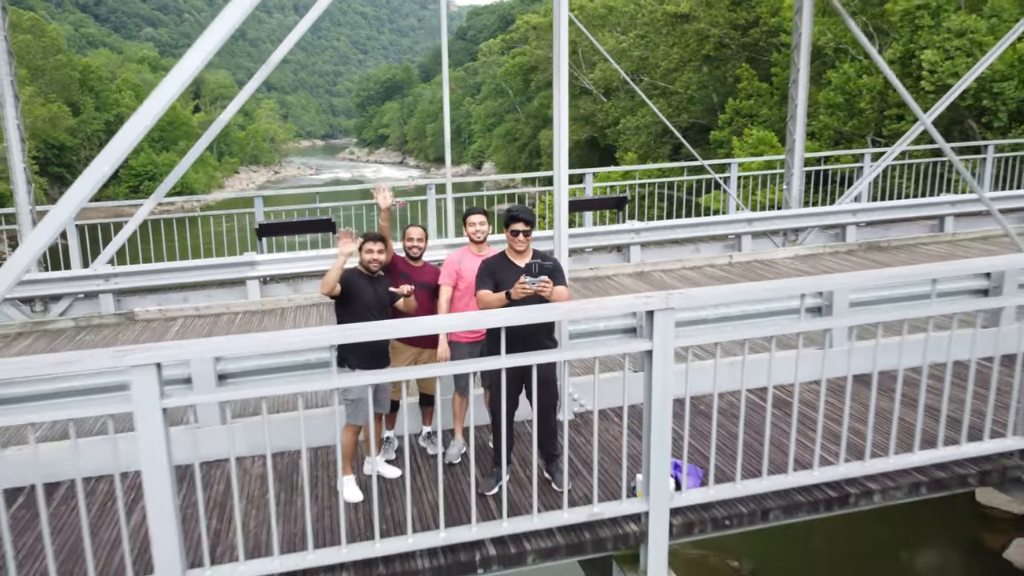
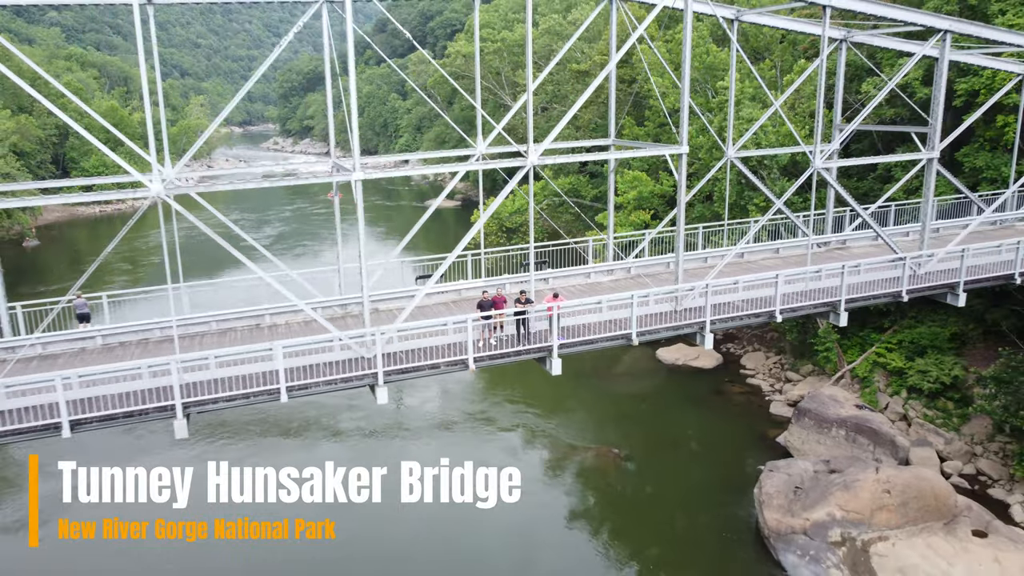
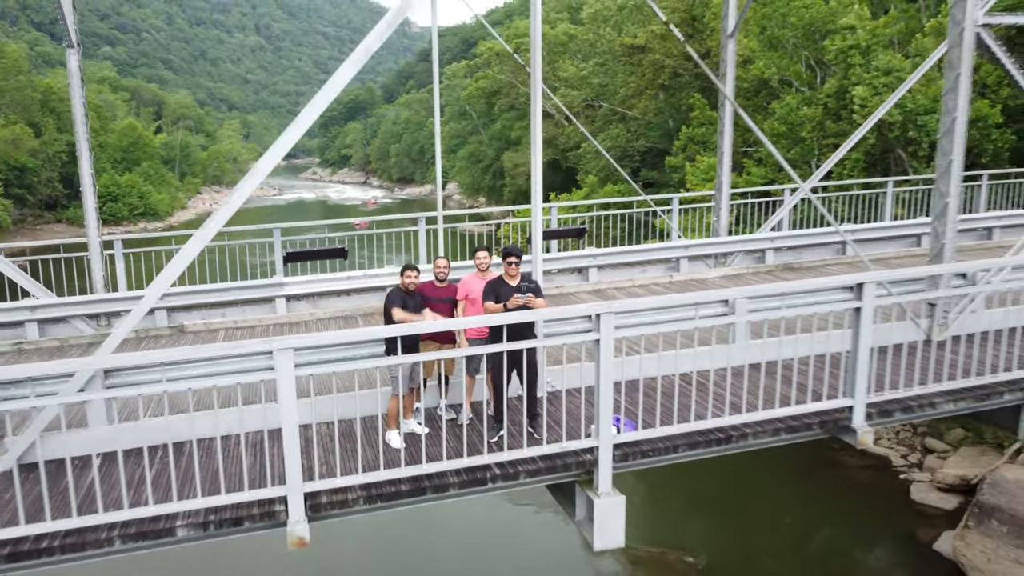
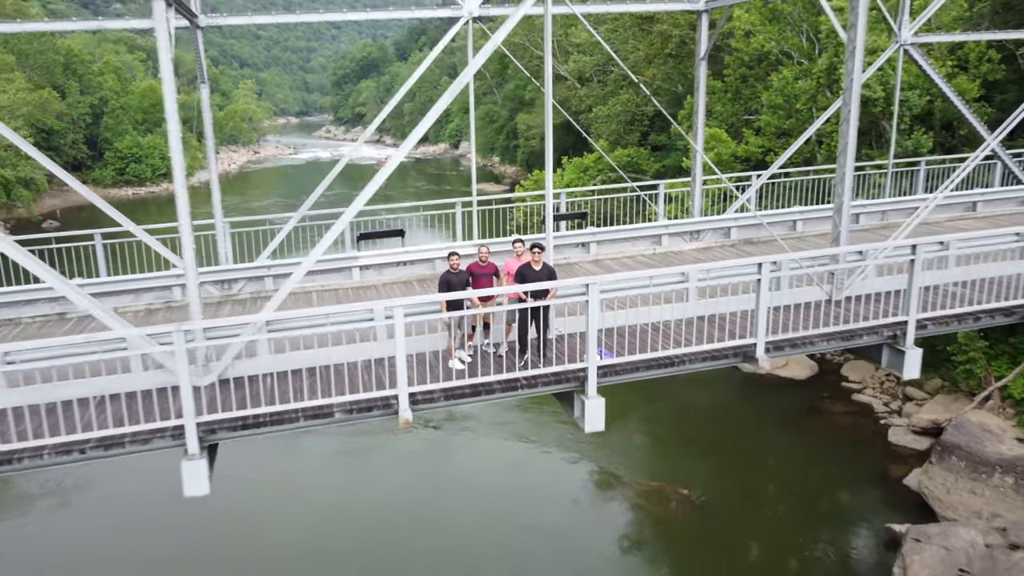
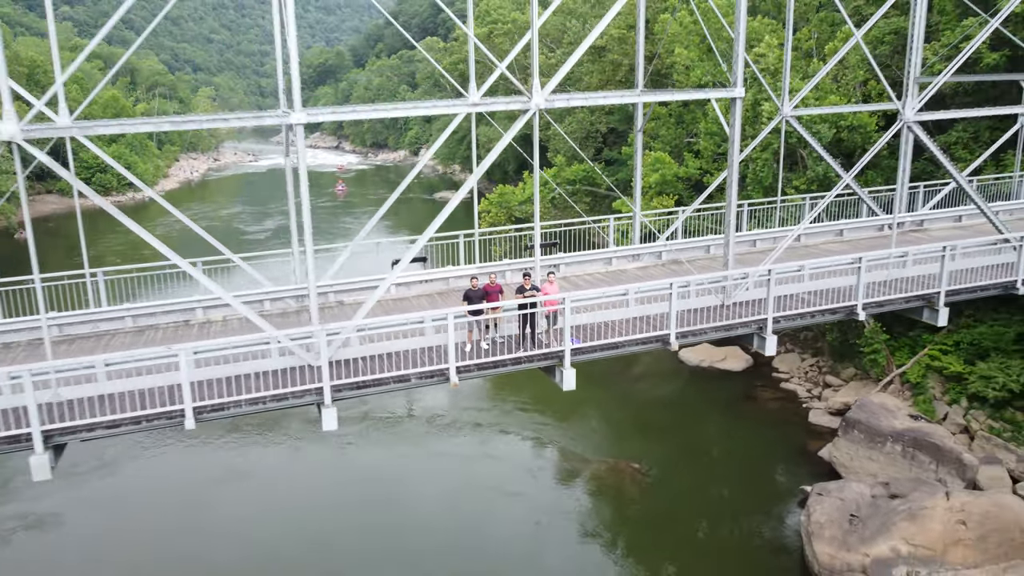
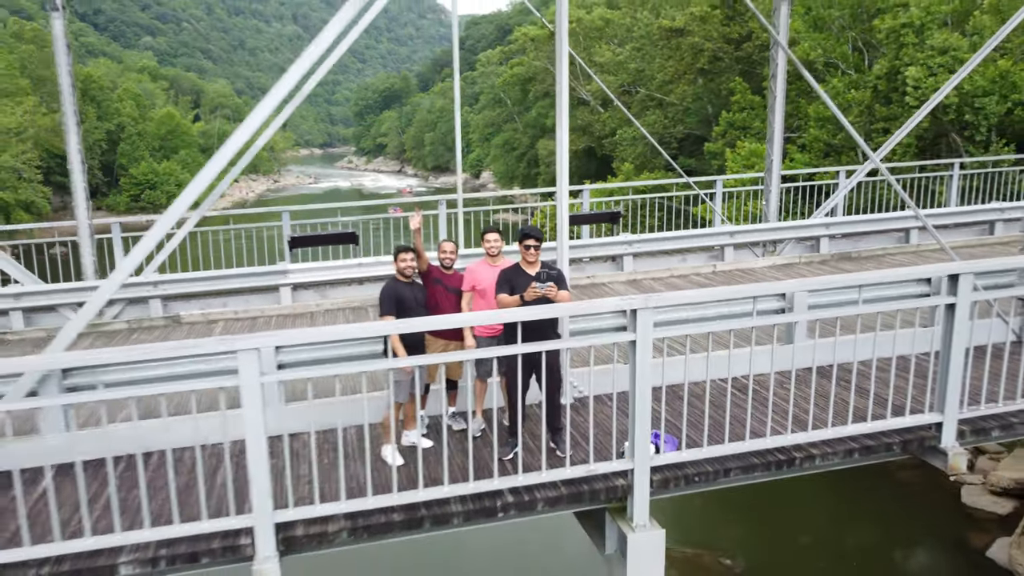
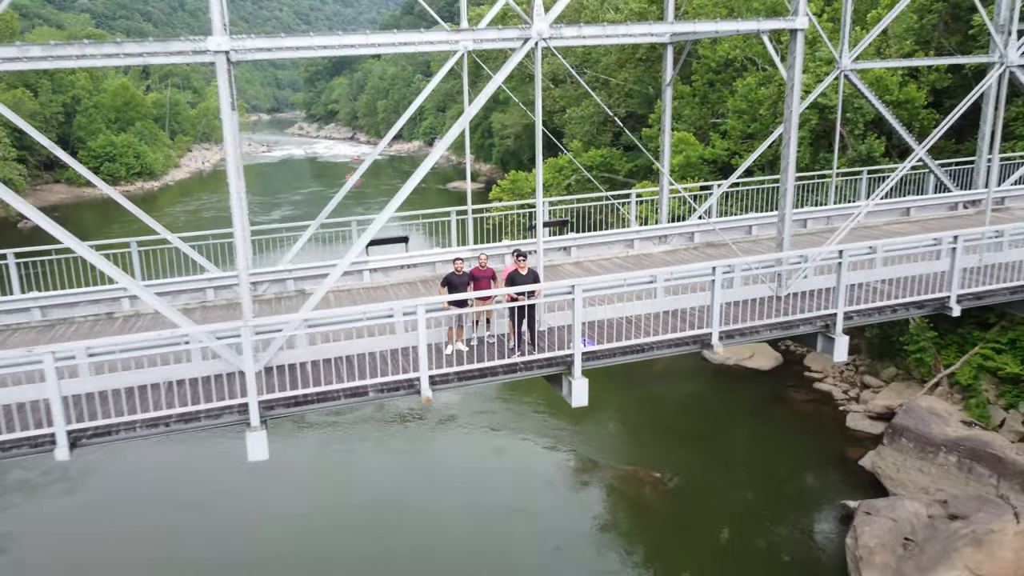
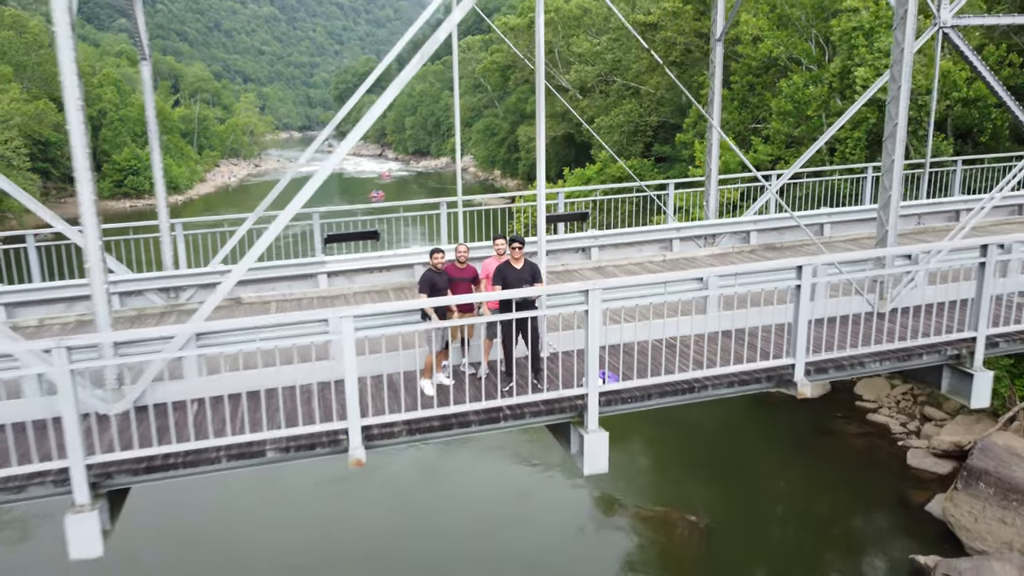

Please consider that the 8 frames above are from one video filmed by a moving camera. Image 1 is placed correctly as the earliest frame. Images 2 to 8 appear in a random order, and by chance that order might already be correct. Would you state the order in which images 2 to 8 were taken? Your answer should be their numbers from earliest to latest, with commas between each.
6, 3, 8, 4, 7, 5, 2
